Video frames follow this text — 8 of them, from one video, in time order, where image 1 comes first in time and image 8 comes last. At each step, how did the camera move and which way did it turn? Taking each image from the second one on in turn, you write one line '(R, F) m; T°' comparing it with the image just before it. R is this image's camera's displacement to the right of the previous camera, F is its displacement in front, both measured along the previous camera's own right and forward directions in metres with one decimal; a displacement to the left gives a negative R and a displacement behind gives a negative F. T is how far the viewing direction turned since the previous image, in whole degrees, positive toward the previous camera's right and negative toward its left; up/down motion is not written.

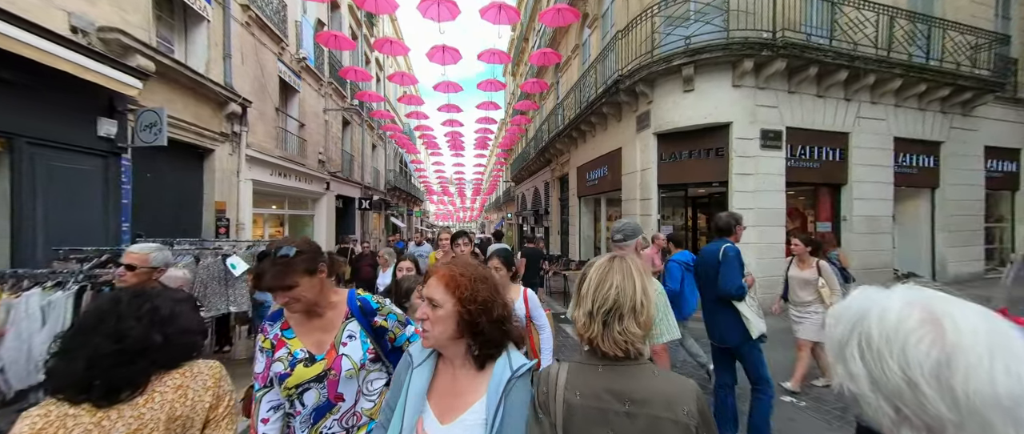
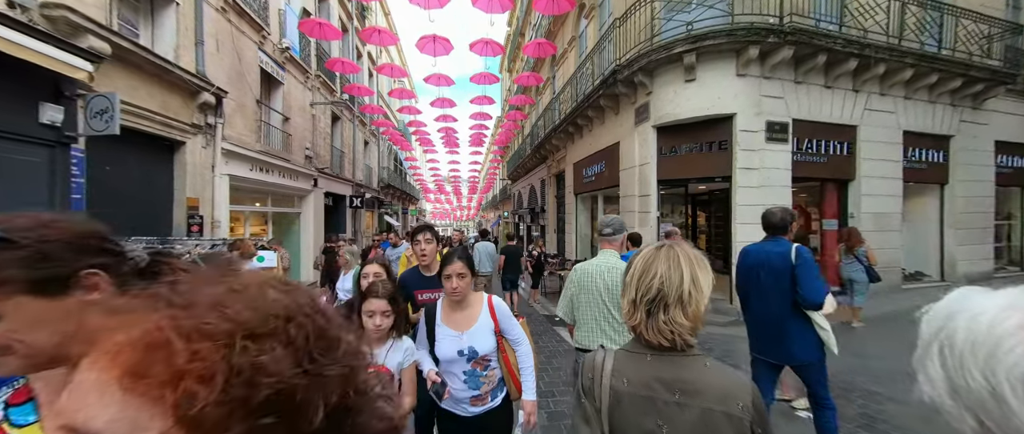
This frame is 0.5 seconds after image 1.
(+0.1, +0.4) m; 0°
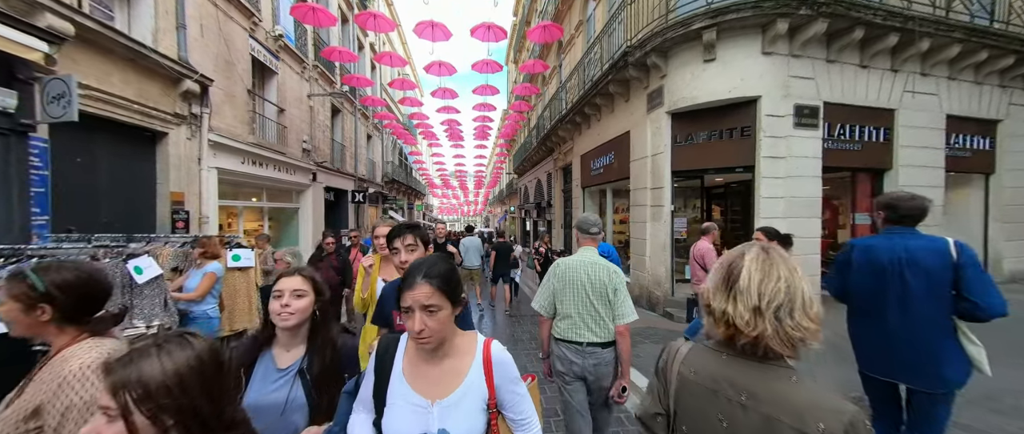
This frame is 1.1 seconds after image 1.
(+0.1, +0.5) m; -1°
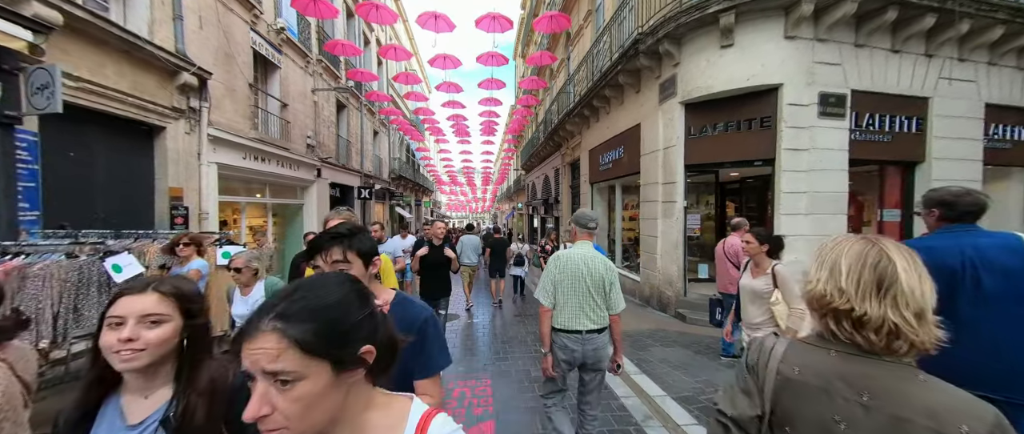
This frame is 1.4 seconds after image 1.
(+0.1, +0.3) m; -1°
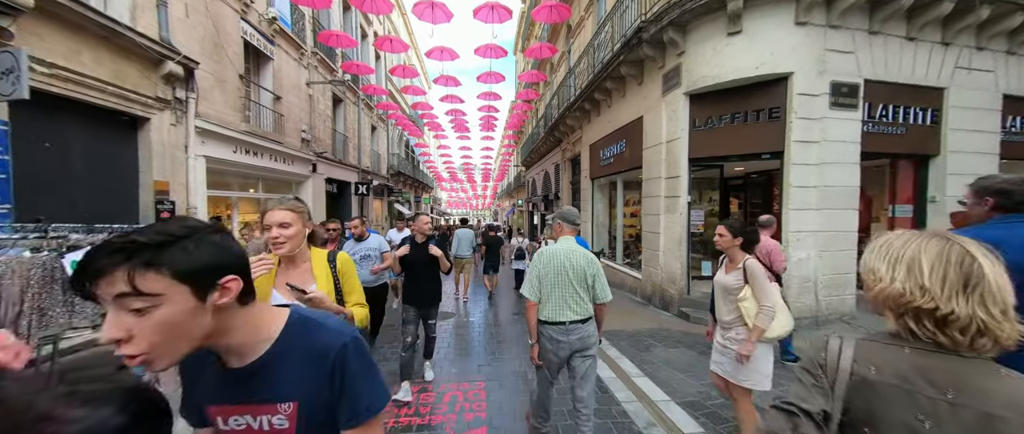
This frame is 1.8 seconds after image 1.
(+0.1, +0.2) m; 0°
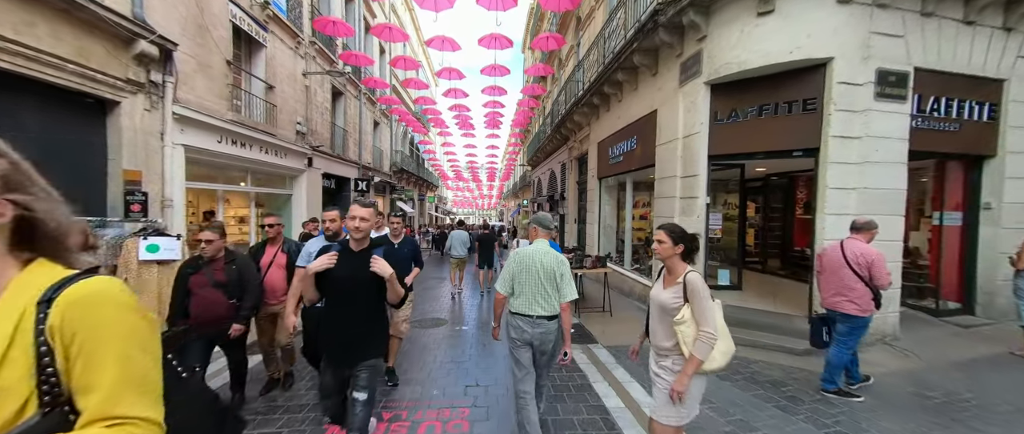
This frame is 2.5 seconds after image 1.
(+0.1, +0.6) m; -1°
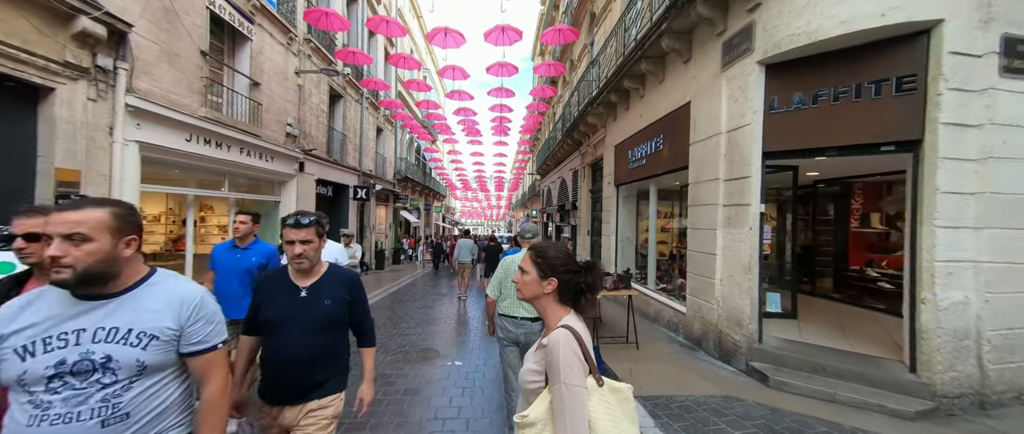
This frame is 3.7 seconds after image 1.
(+0.1, +1.0) m; -2°
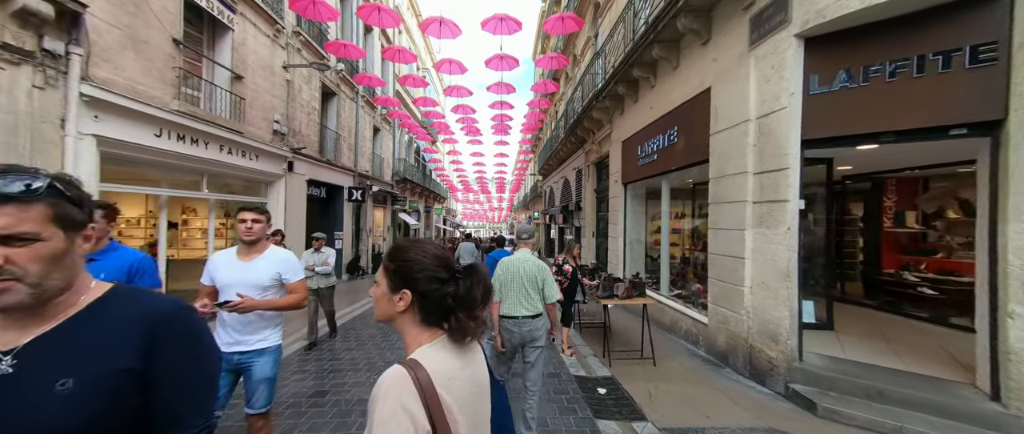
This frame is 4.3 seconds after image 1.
(0.0, +0.6) m; 0°
